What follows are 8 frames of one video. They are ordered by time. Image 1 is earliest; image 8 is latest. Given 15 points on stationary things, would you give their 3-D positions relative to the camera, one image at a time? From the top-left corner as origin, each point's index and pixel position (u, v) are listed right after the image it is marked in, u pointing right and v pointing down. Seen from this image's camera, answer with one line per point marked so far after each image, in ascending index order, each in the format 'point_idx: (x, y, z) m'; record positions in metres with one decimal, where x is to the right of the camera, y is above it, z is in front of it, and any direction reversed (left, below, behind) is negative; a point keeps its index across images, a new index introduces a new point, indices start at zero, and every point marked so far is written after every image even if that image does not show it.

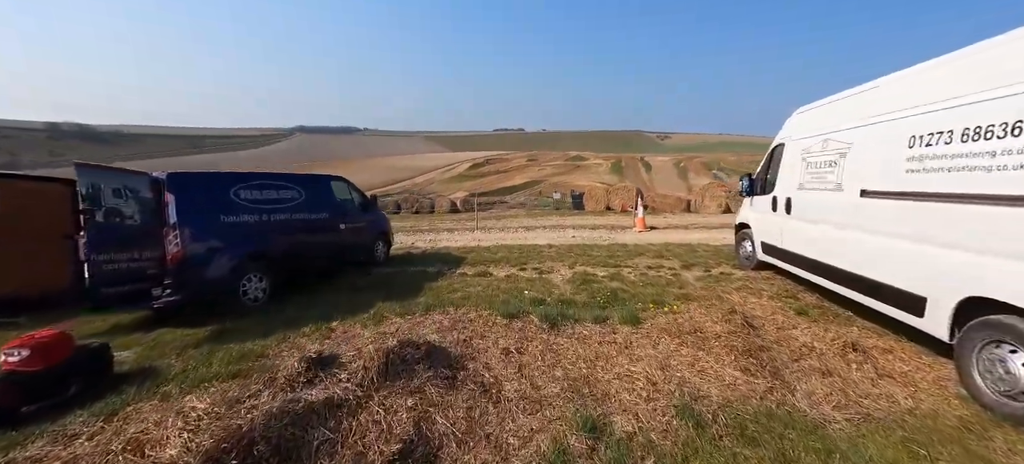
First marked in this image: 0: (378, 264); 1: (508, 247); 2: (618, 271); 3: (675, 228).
0: (-2.8, -0.7, +9.9) m
1: (-0.1, -0.4, +11.7) m
2: (+1.8, -0.7, +8.0) m
3: (+5.8, +0.2, +16.6) m
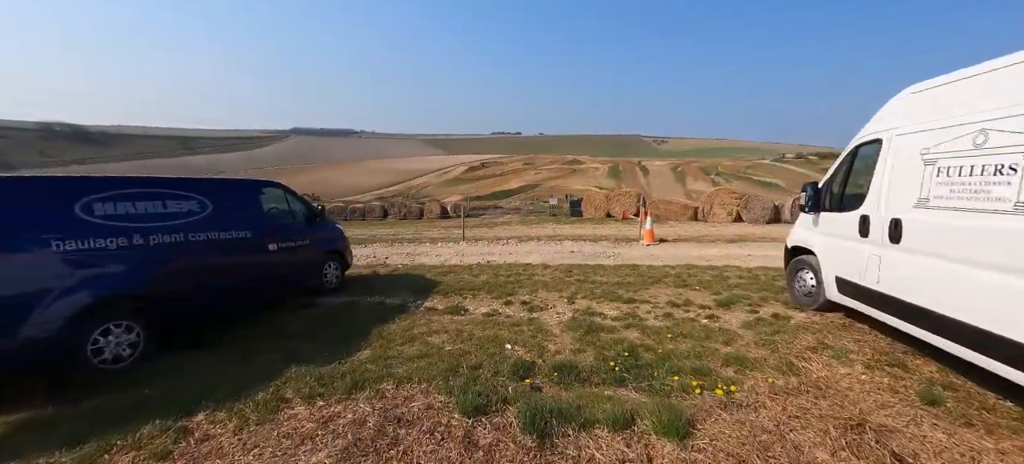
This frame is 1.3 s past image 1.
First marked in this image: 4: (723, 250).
0: (-3.1, -1.0, +7.9) m
1: (-0.4, -0.7, +9.7) m
2: (+1.6, -1.0, +6.1) m
3: (+5.5, -0.3, +14.7) m
4: (+5.6, -0.5, +12.4) m
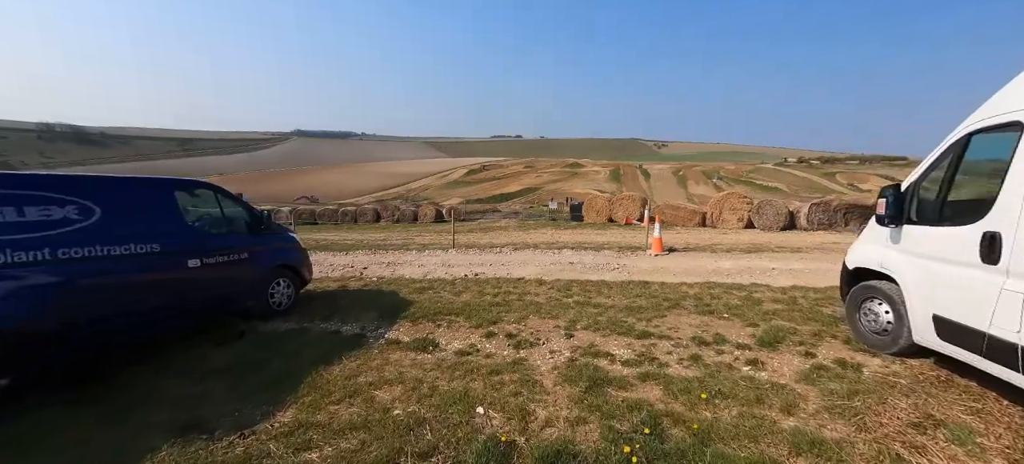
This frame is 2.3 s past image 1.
0: (-3.3, -1.1, +6.5) m
1: (-0.5, -0.9, +8.4) m
2: (+1.4, -1.2, +4.7) m
3: (+5.3, -0.5, +13.3) m
4: (+5.4, -0.7, +11.1) m
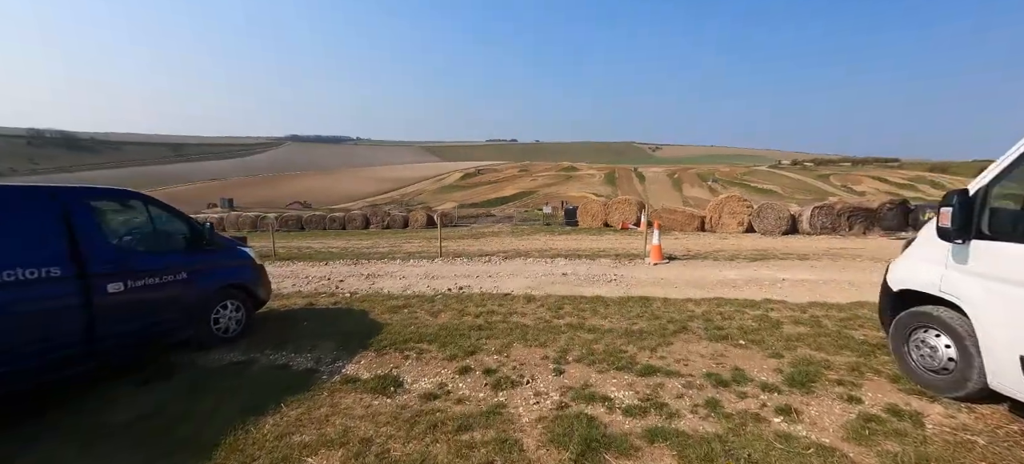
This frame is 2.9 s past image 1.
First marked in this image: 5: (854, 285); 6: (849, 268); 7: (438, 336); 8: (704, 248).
0: (-3.5, -1.3, +5.6) m
1: (-0.8, -1.1, +7.5) m
2: (+1.2, -1.3, +3.9) m
3: (+5.1, -0.7, +12.6) m
4: (+5.2, -0.8, +10.3) m
5: (+6.4, -1.0, +8.8) m
6: (+7.8, -0.8, +10.8) m
7: (-0.9, -1.2, +5.6) m
8: (+6.2, -0.5, +15.0) m
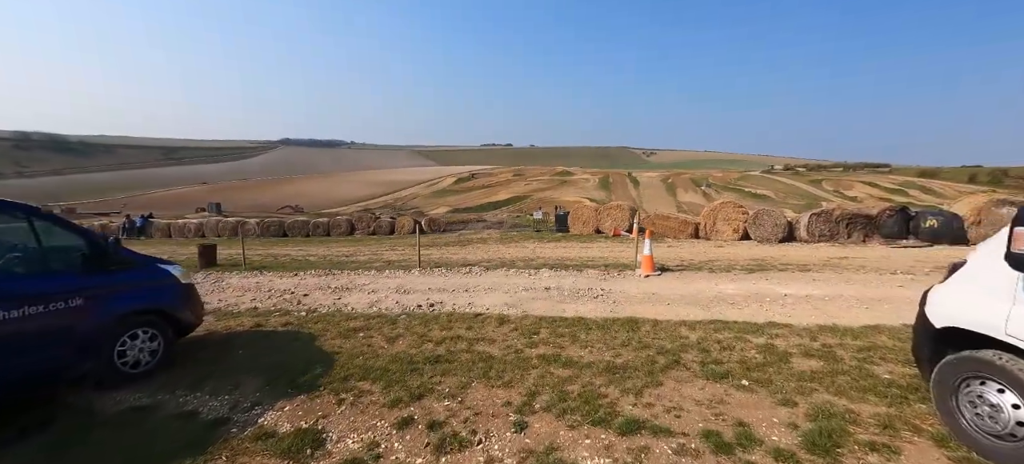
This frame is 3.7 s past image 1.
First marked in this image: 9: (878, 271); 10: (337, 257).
0: (-3.9, -1.5, +4.8) m
1: (-1.2, -1.3, +6.7) m
2: (+0.8, -1.4, +3.0) m
3: (+4.6, -0.9, +11.8) m
4: (+4.7, -1.1, +9.5) m
5: (+6.0, -1.2, +8.0) m
6: (+7.4, -1.1, +10.1) m
7: (-1.3, -1.4, +4.7) m
8: (+5.7, -0.8, +14.2) m
9: (+8.9, -1.0, +11.3) m
10: (-6.8, -1.0, +18.1) m
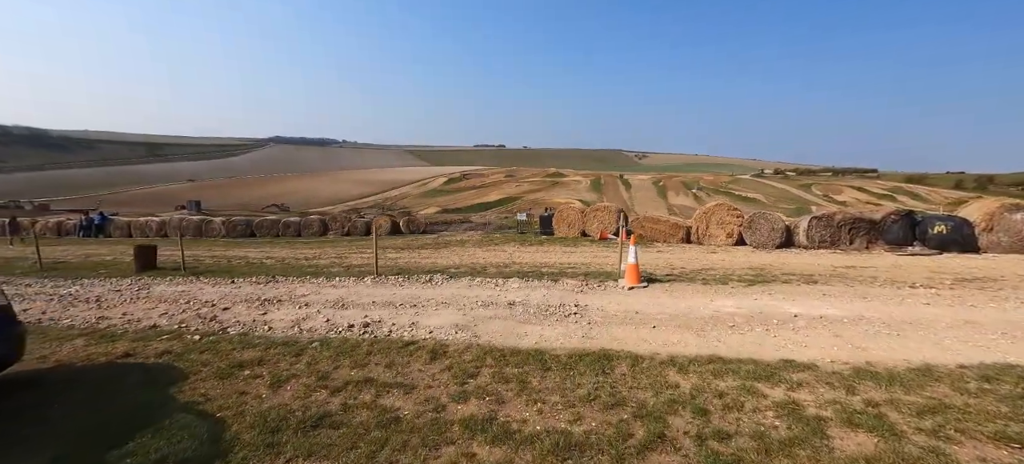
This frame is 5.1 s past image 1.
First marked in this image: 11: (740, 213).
0: (-4.5, -1.5, +3.2) m
1: (-1.8, -1.3, +5.1) m
2: (+0.2, -1.5, +1.5) m
3: (+3.9, -1.0, +10.3) m
4: (+4.0, -1.2, +8.1) m
5: (+5.3, -1.3, +6.6) m
6: (+6.6, -1.2, +8.7) m
7: (-1.9, -1.4, +3.2) m
8: (+4.9, -0.9, +12.8) m
9: (+8.2, -1.1, +10.0) m
10: (-7.6, -1.0, +16.5) m
11: (+9.1, +0.8, +18.7) m
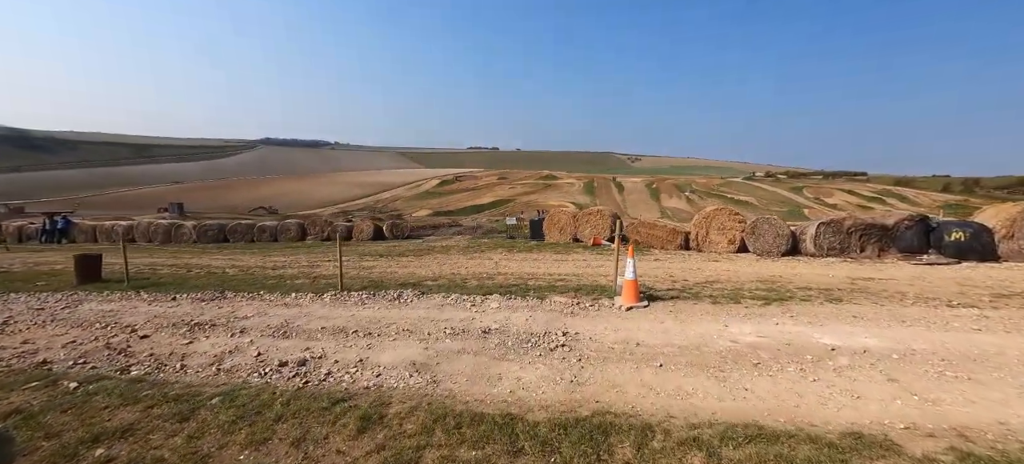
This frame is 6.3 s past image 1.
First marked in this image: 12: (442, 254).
0: (-4.8, -1.7, +1.8) m
1: (-2.1, -1.5, +3.8) m
2: (0.0, -1.7, +0.2) m
3: (+3.5, -1.2, +9.1) m
4: (+3.7, -1.4, +6.8) m
5: (+5.0, -1.5, +5.3) m
6: (+6.3, -1.4, +7.4) m
7: (-2.2, -1.6, +1.8) m
8: (+4.5, -1.1, +11.5) m
9: (+7.8, -1.3, +8.8) m
10: (-8.1, -1.2, +15.0) m
11: (+8.6, +0.5, +17.5) m
12: (-2.8, -0.9, +18.2) m
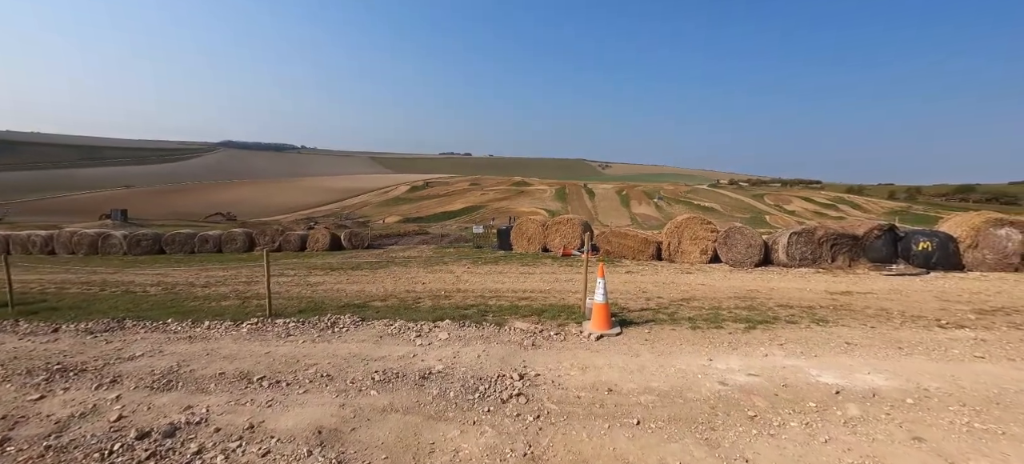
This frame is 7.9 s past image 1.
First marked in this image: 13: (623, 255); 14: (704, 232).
0: (-5.1, -1.9, +0.3) m
1: (-2.6, -1.7, +2.5) m
2: (-0.3, -1.8, -1.0) m
3: (+2.7, -1.5, +8.1) m
4: (+3.0, -1.6, +5.8) m
5: (+4.4, -1.7, +4.5) m
6: (+5.6, -1.6, +6.7) m
7: (-2.5, -1.8, +0.5) m
8: (+3.5, -1.4, +10.6) m
9: (+7.0, -1.6, +8.1) m
10: (-9.2, -1.6, +13.3) m
11: (+7.3, +0.1, +16.9) m
12: (-4.1, -1.3, +16.9) m
13: (+4.2, -0.9, +17.8) m
14: (+7.0, 0.0, +17.0) m
